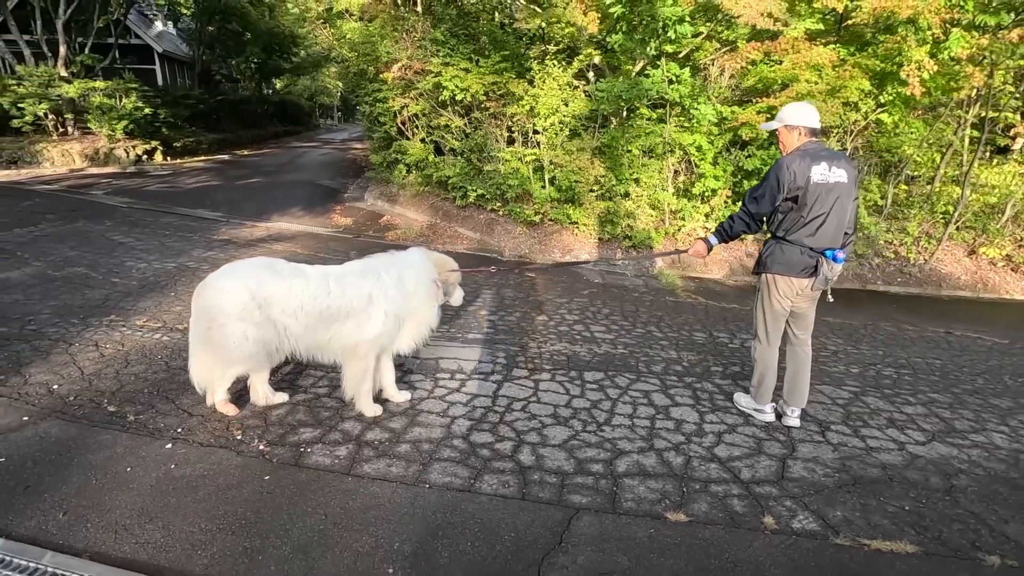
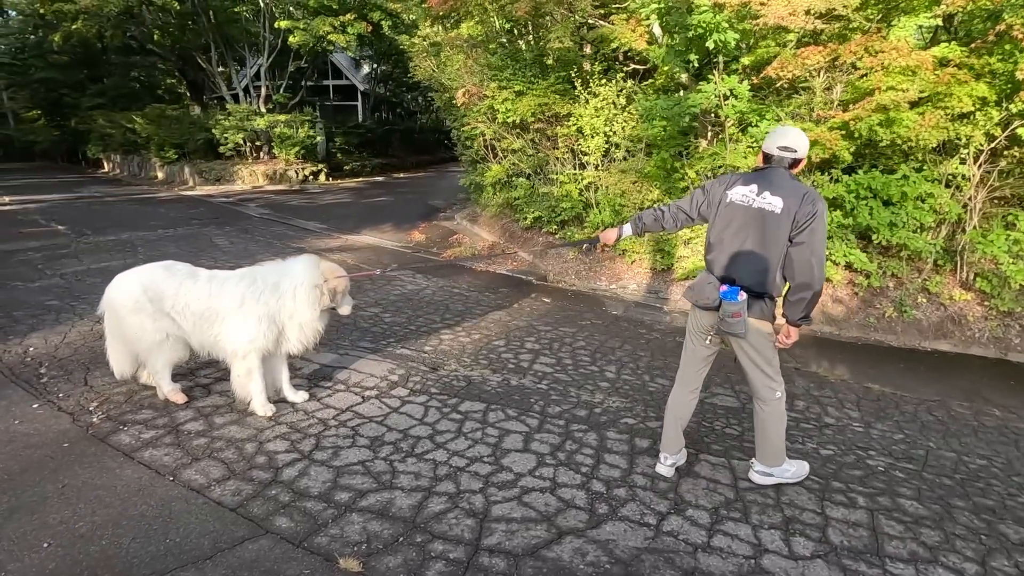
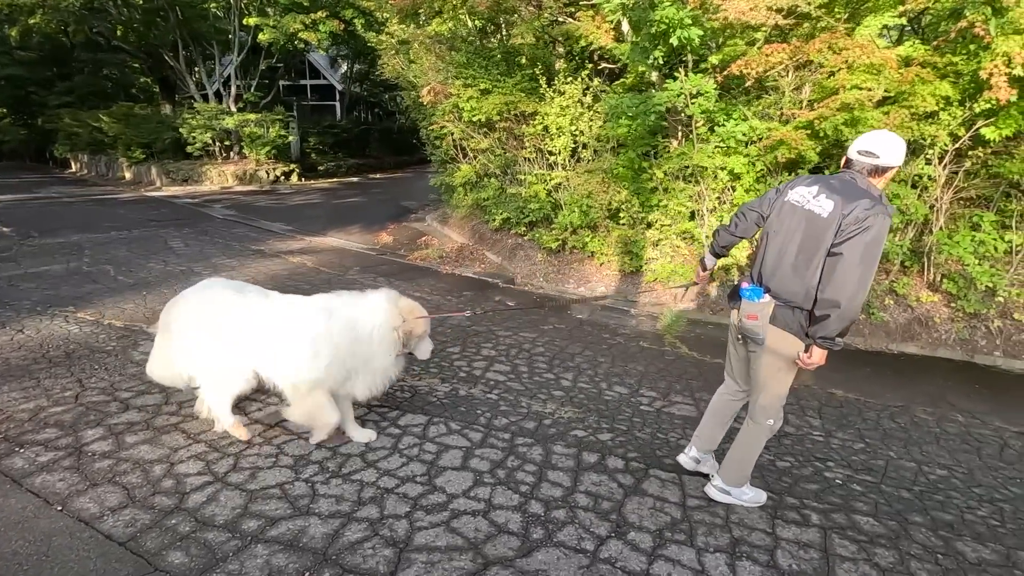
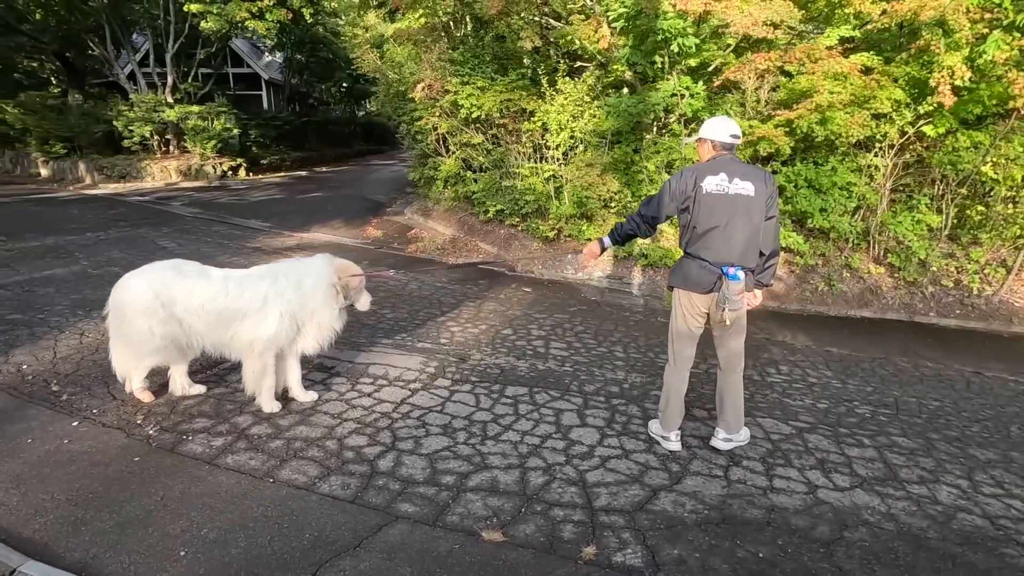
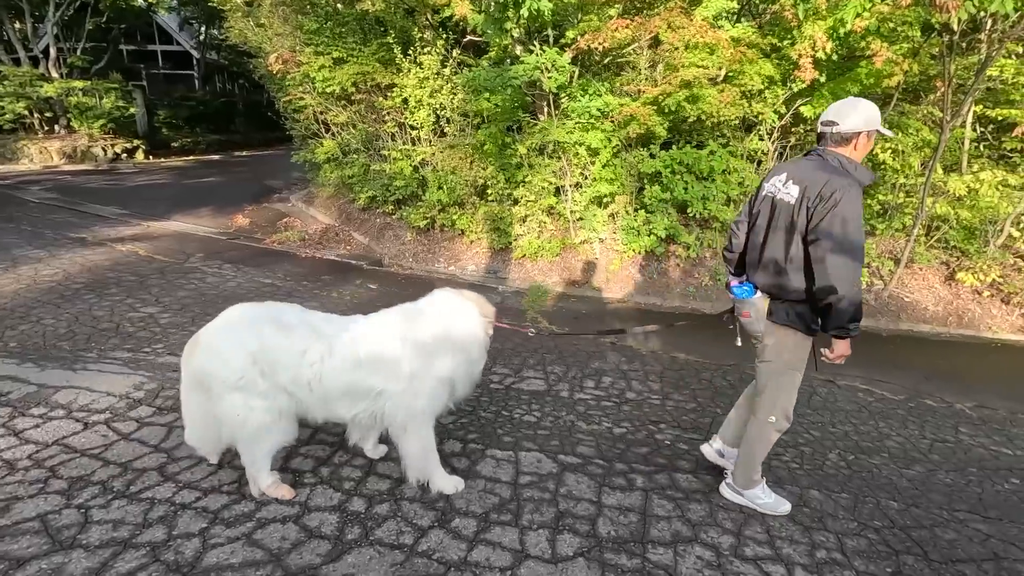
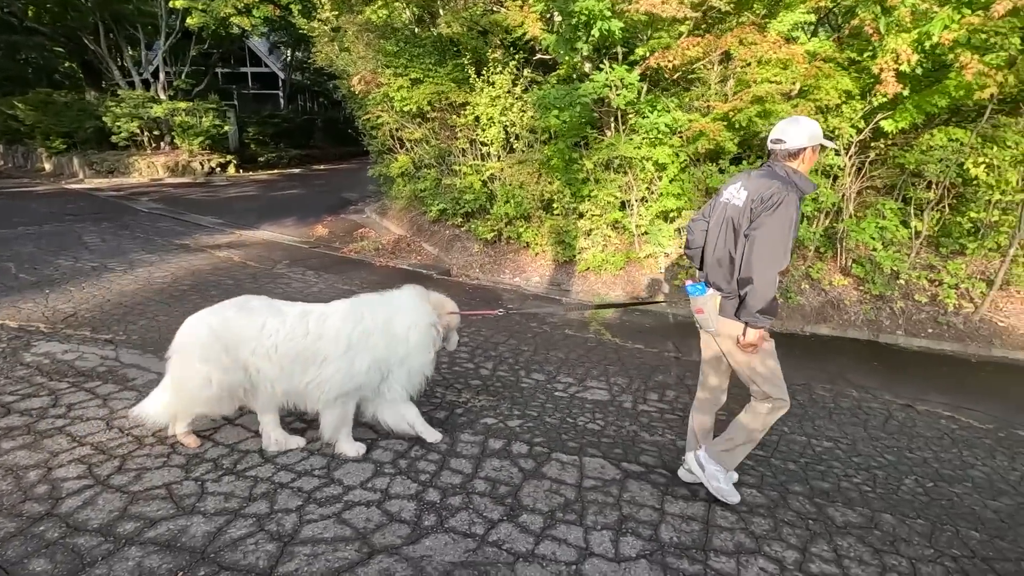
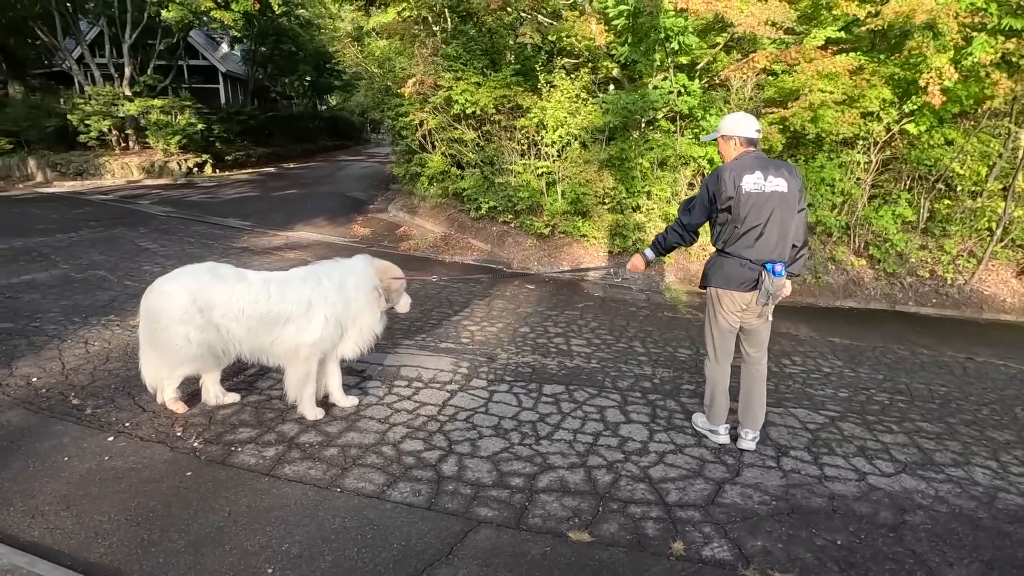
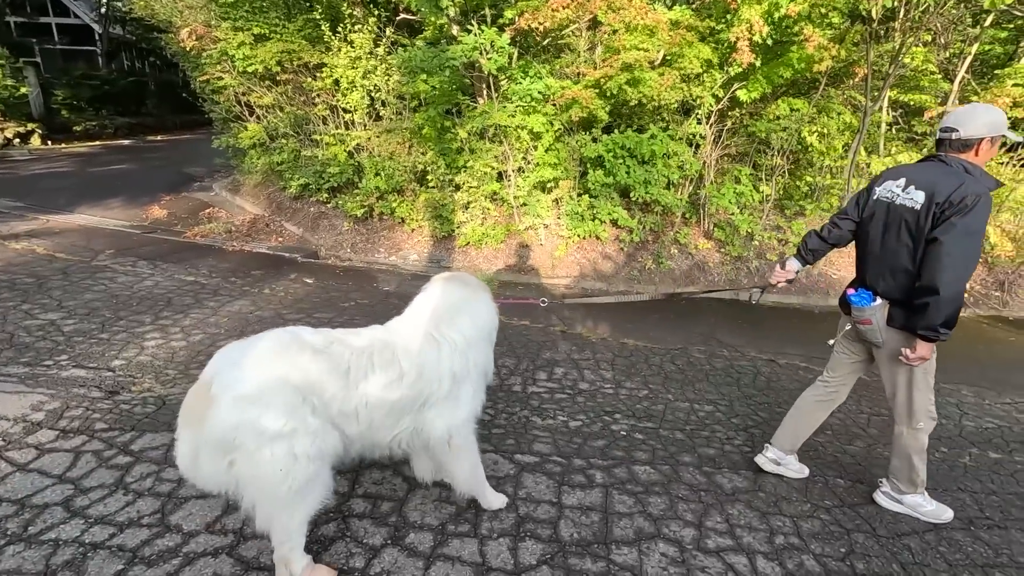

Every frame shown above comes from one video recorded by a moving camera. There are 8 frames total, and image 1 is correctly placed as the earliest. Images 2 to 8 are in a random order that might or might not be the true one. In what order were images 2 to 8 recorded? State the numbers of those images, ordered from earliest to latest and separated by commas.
7, 4, 2, 3, 6, 5, 8
